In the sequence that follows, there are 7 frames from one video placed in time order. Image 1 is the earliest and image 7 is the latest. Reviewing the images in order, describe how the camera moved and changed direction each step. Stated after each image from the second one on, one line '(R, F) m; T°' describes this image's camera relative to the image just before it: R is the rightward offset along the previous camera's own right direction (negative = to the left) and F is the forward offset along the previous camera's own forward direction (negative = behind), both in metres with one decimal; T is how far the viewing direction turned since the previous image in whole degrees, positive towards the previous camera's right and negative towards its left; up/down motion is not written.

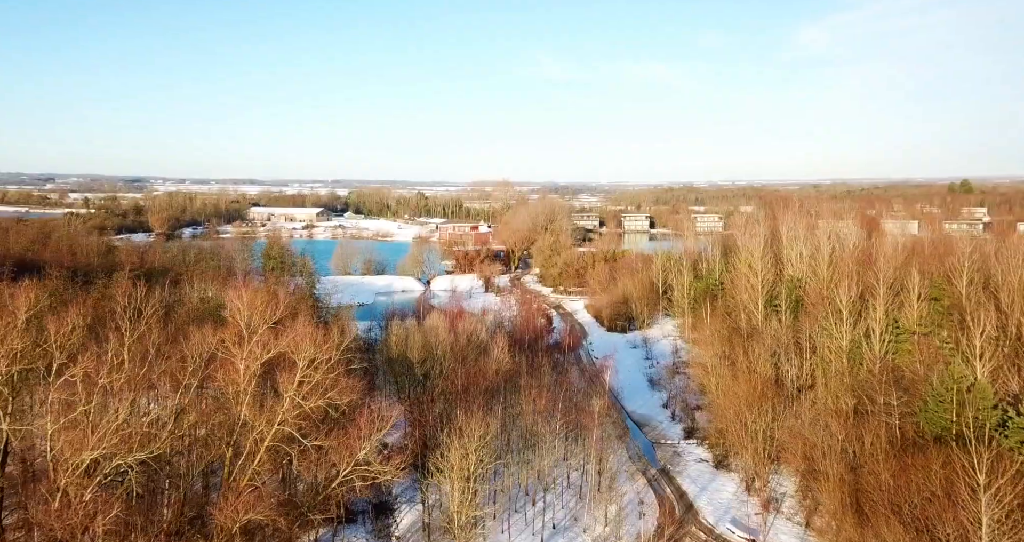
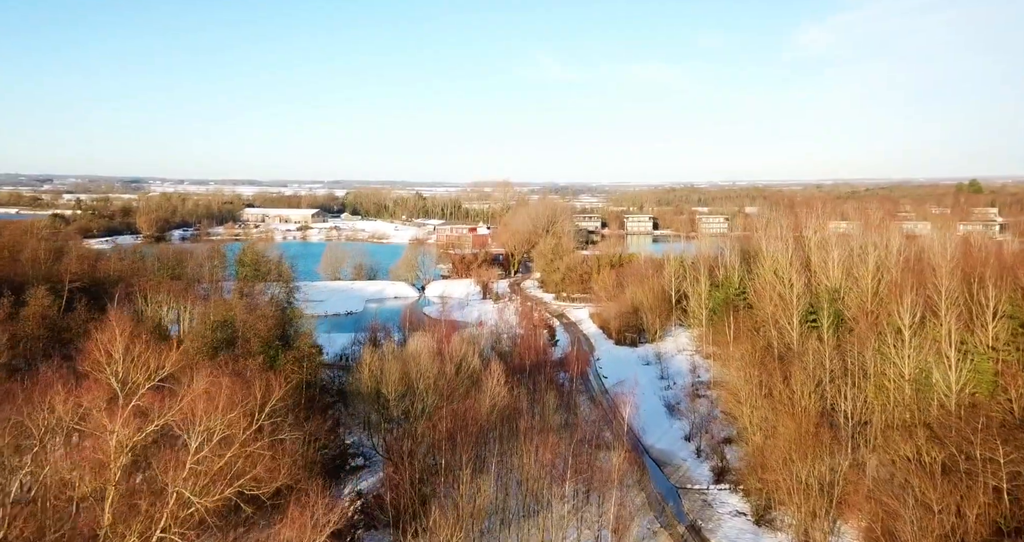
(0.0, +2.8) m; 0°
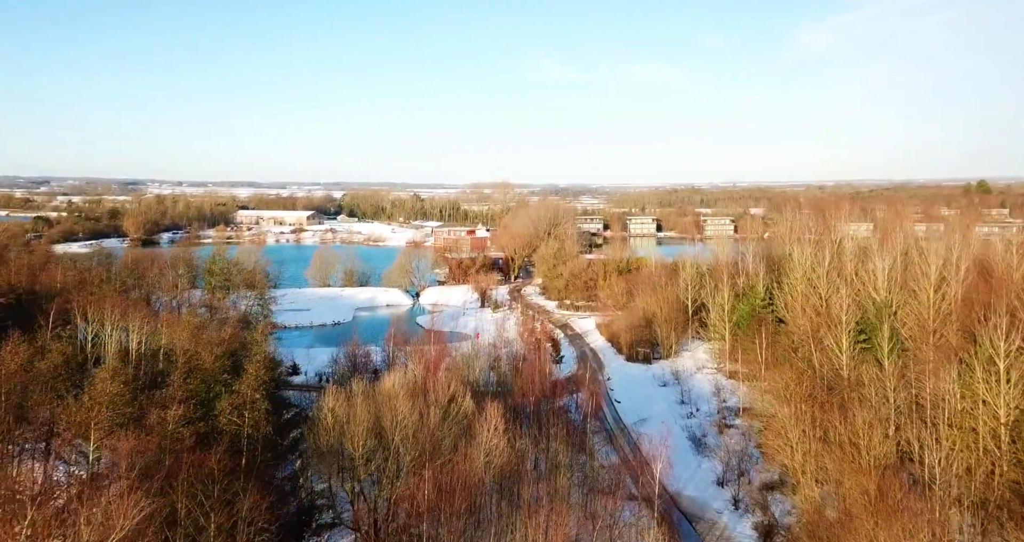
(0.0, +2.8) m; 0°
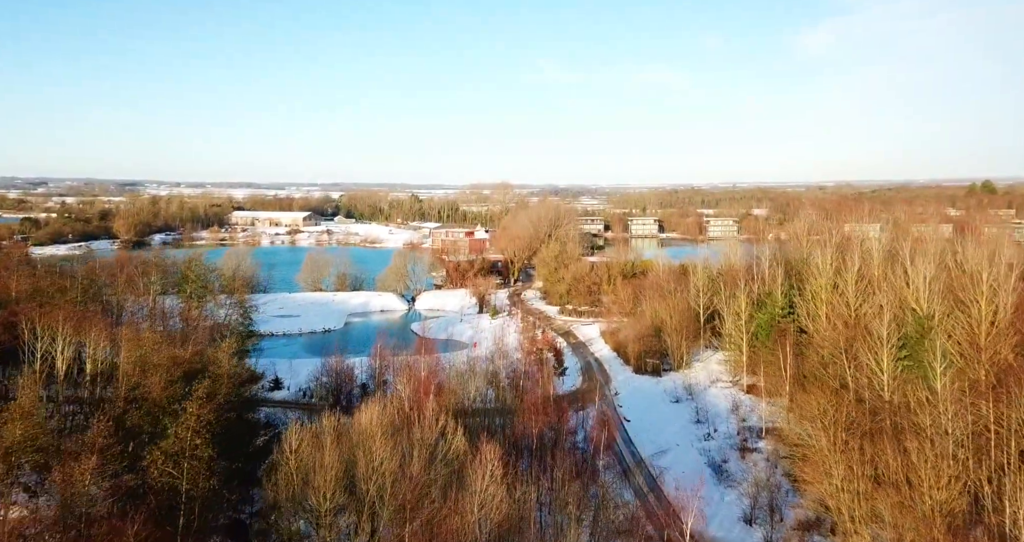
(0.0, +1.8) m; 0°
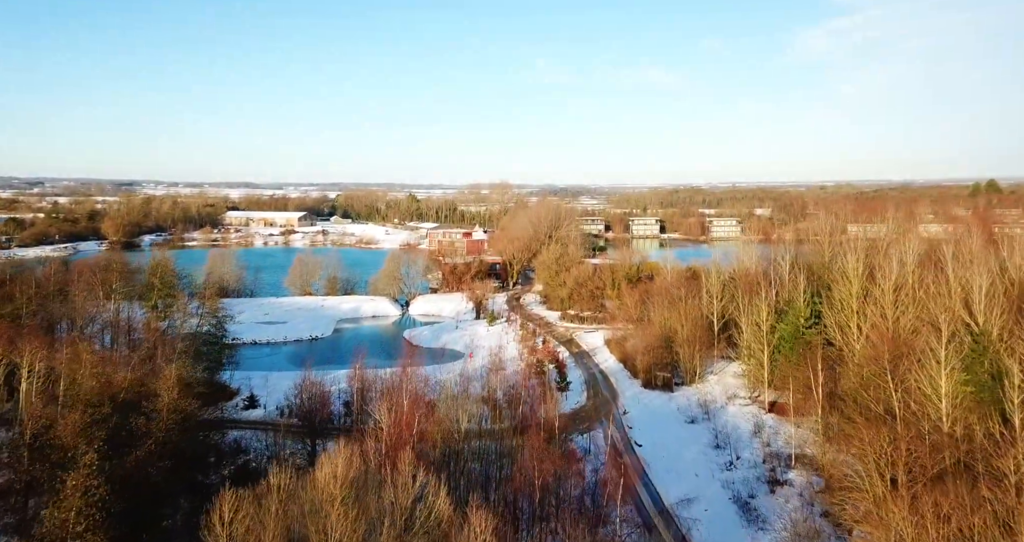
(0.0, +2.0) m; 0°
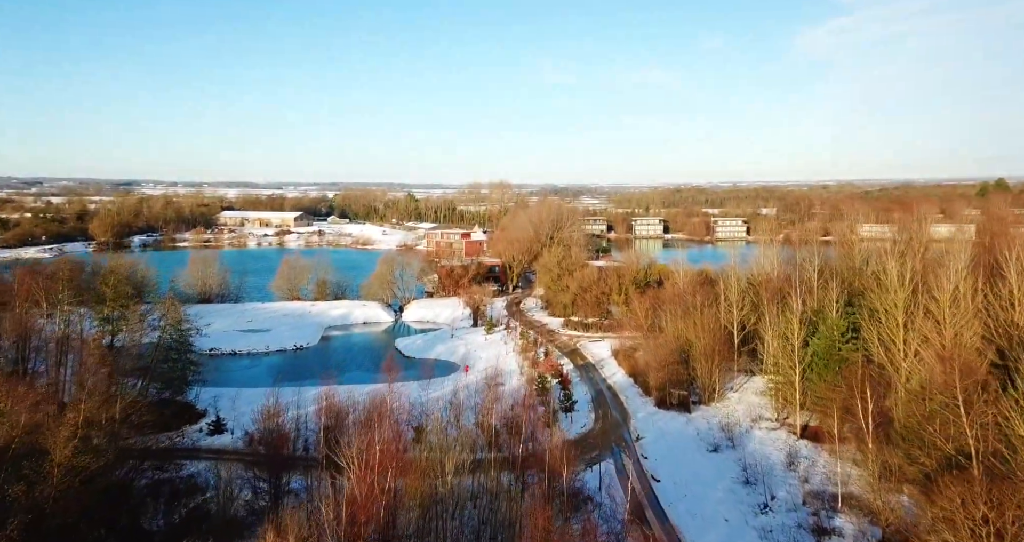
(0.0, +2.3) m; 0°
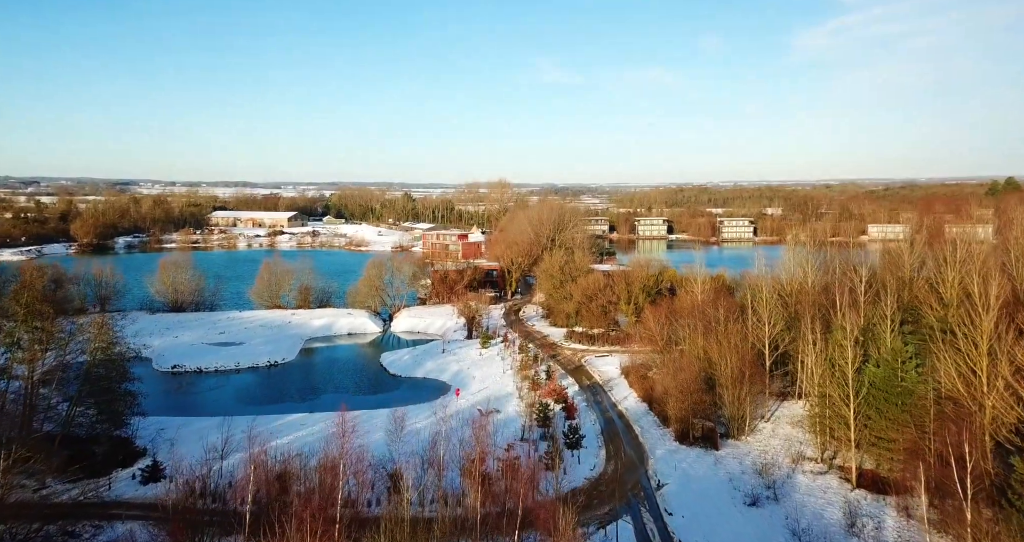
(+0.1, +3.0) m; 0°
